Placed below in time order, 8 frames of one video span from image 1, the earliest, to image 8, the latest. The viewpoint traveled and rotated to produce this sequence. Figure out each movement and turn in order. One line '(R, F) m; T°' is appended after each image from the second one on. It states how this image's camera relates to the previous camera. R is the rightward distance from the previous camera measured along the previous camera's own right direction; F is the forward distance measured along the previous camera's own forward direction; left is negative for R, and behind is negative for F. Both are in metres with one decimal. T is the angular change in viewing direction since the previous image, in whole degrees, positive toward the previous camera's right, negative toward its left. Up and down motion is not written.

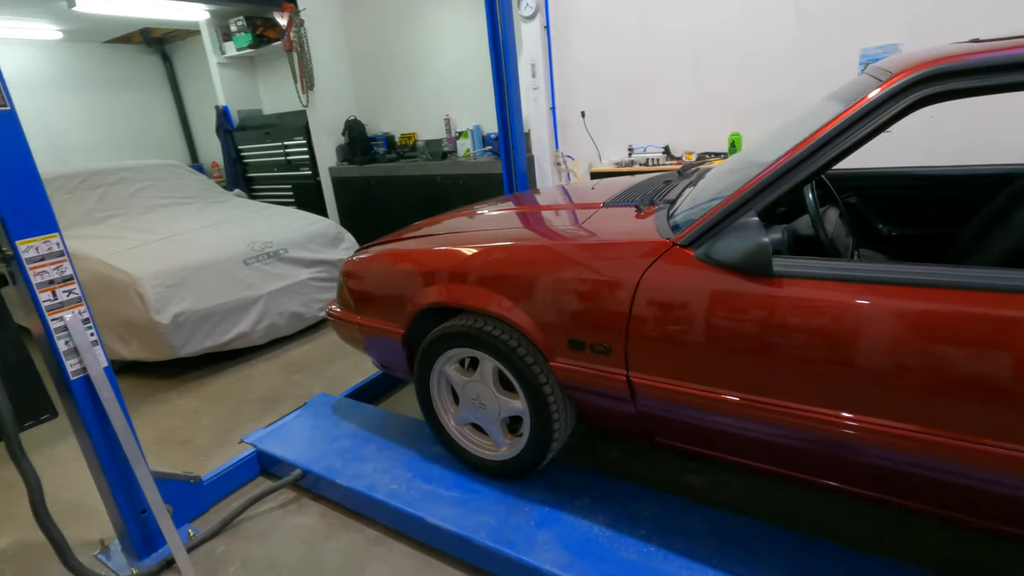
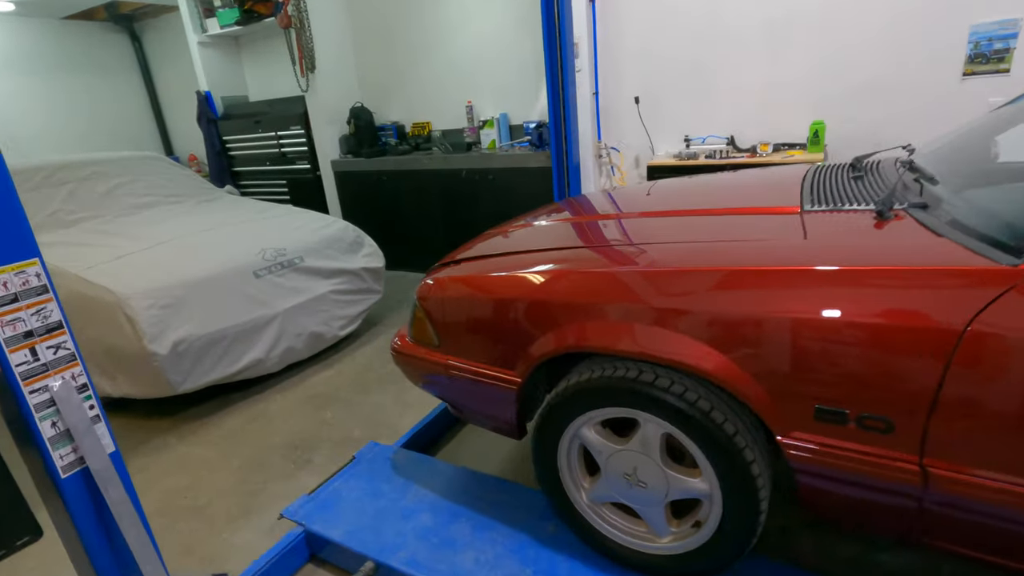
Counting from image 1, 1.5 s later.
(-0.4, +0.4) m; +3°
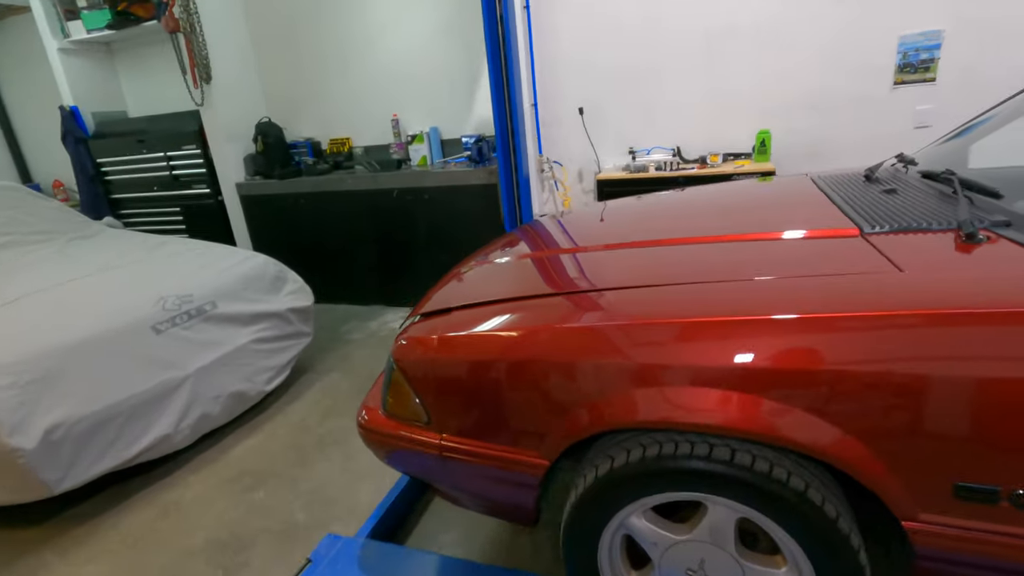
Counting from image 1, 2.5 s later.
(-0.2, +0.3) m; +9°
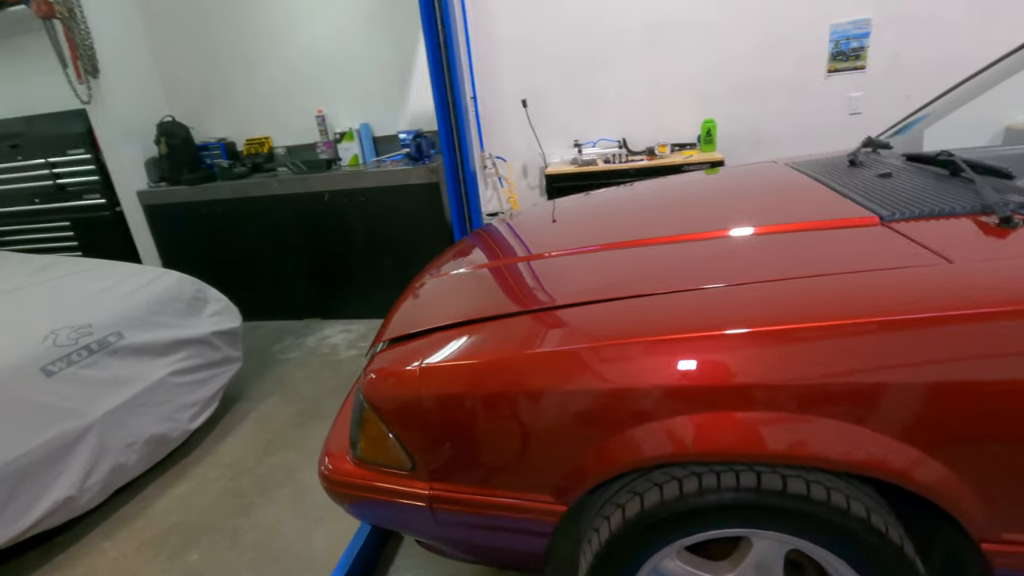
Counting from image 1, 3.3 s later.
(-0.1, +0.2) m; +7°
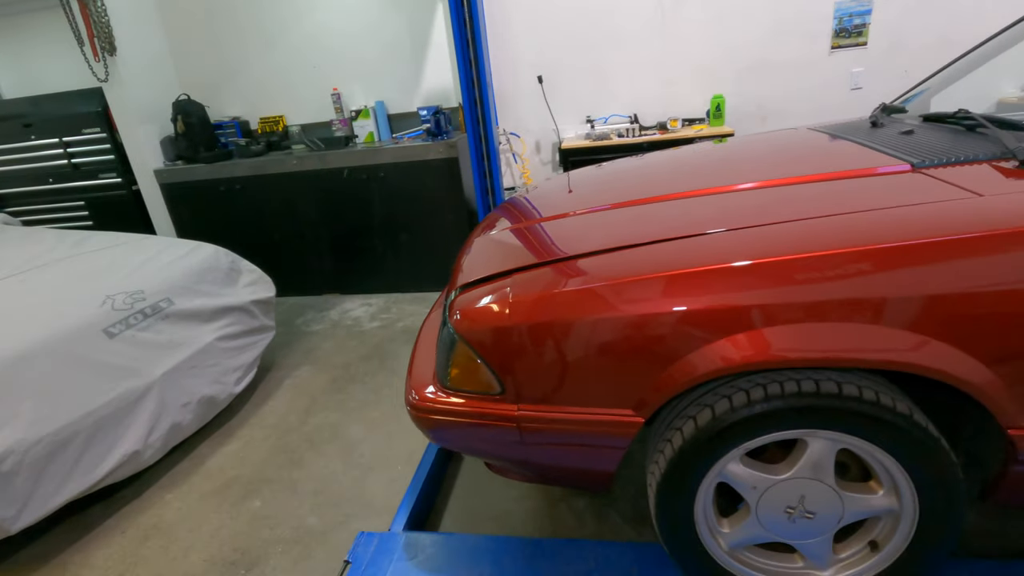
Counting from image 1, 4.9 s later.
(-0.2, -0.1) m; +1°
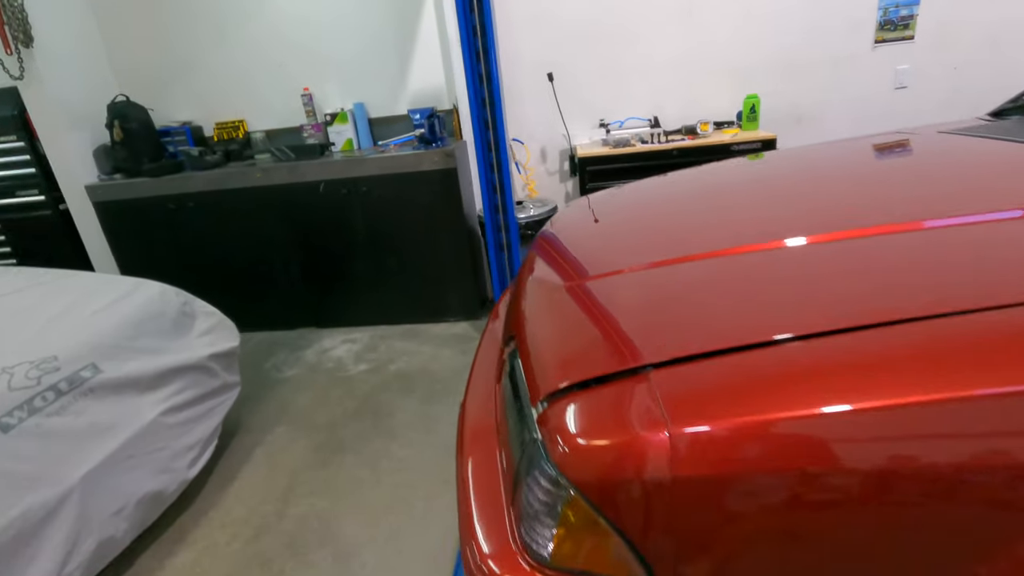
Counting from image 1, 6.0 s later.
(-0.2, +0.4) m; +4°
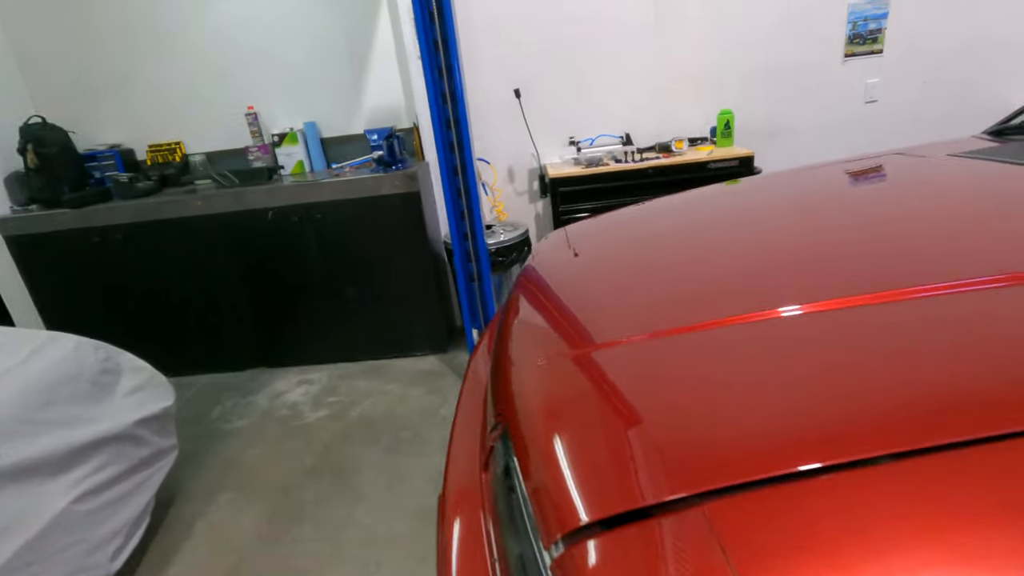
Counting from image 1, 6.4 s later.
(0.0, +0.2) m; +4°
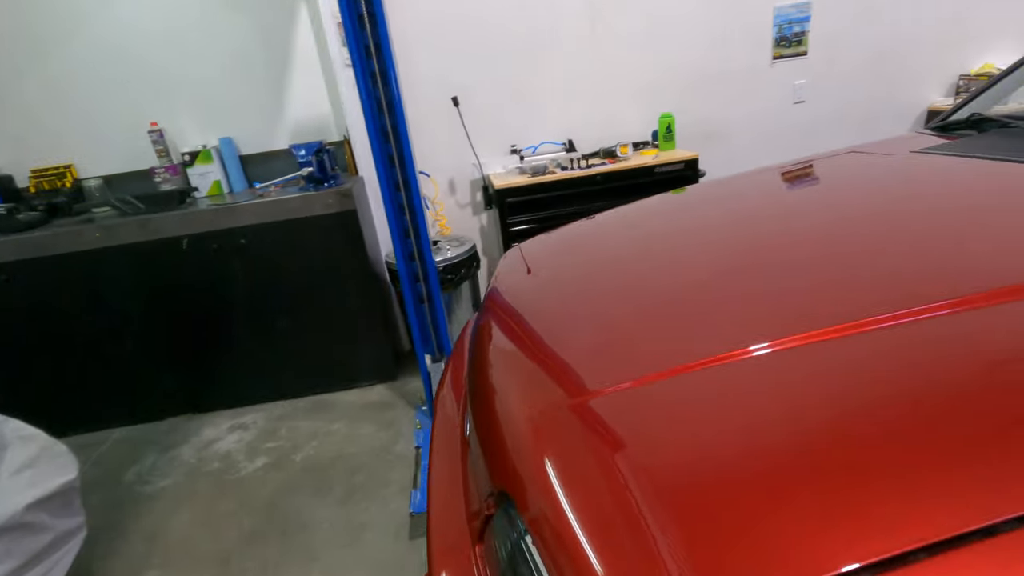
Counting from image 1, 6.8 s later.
(-0.1, +0.1) m; +7°
